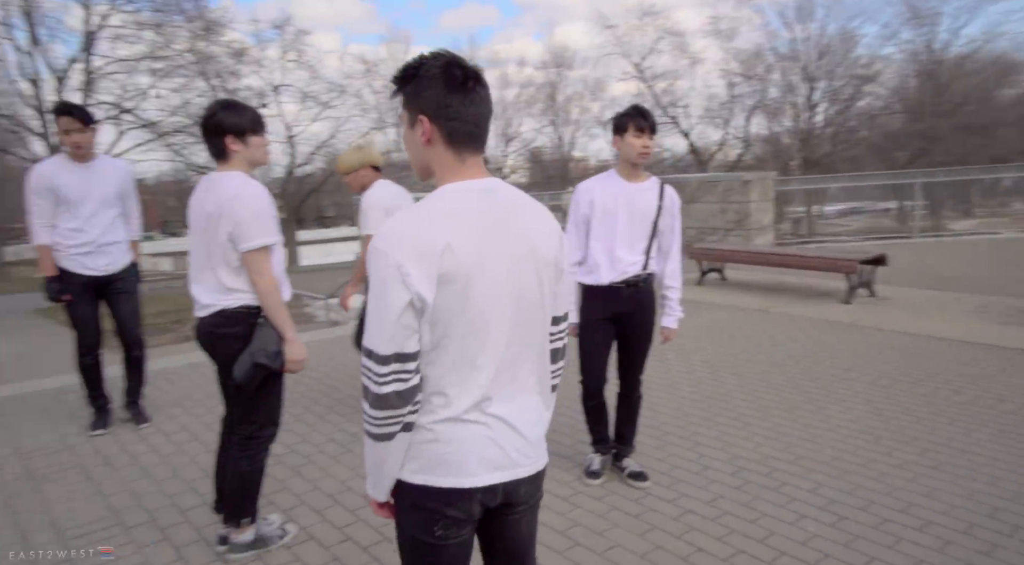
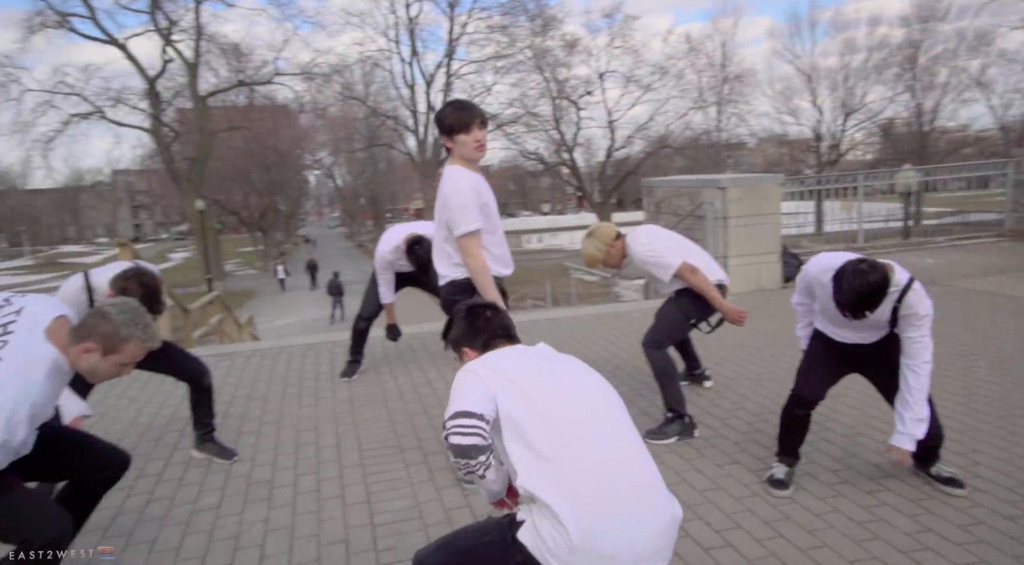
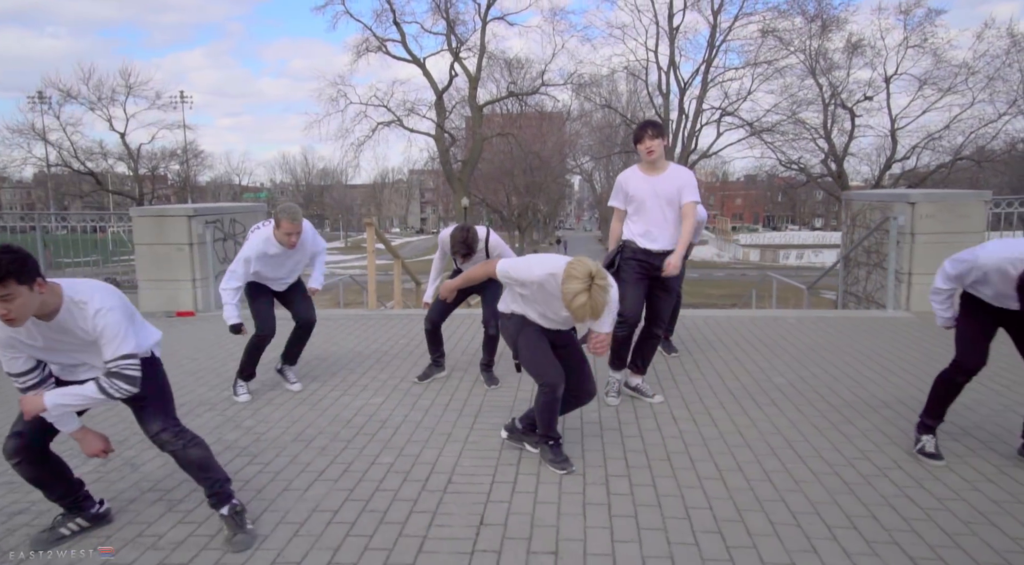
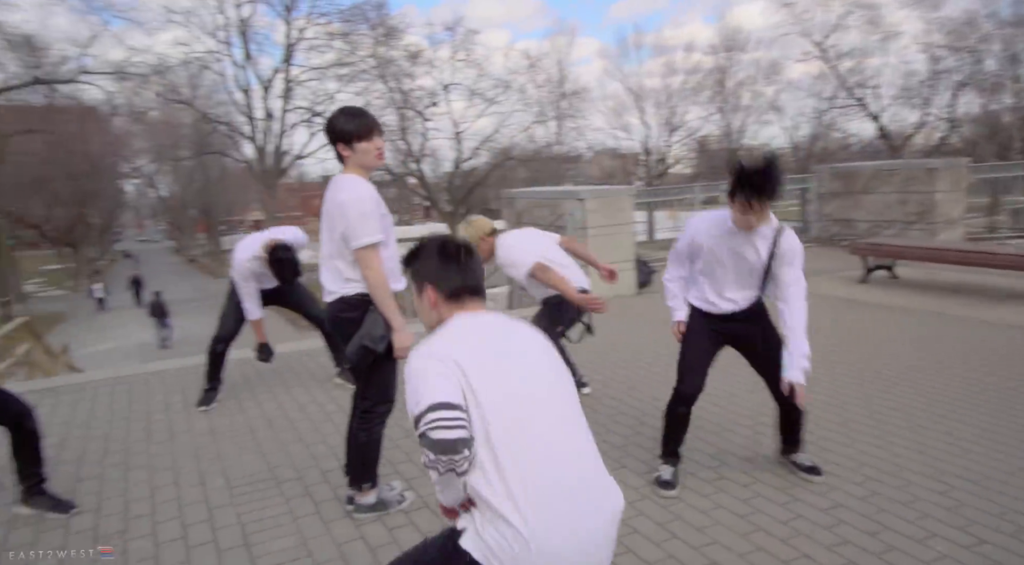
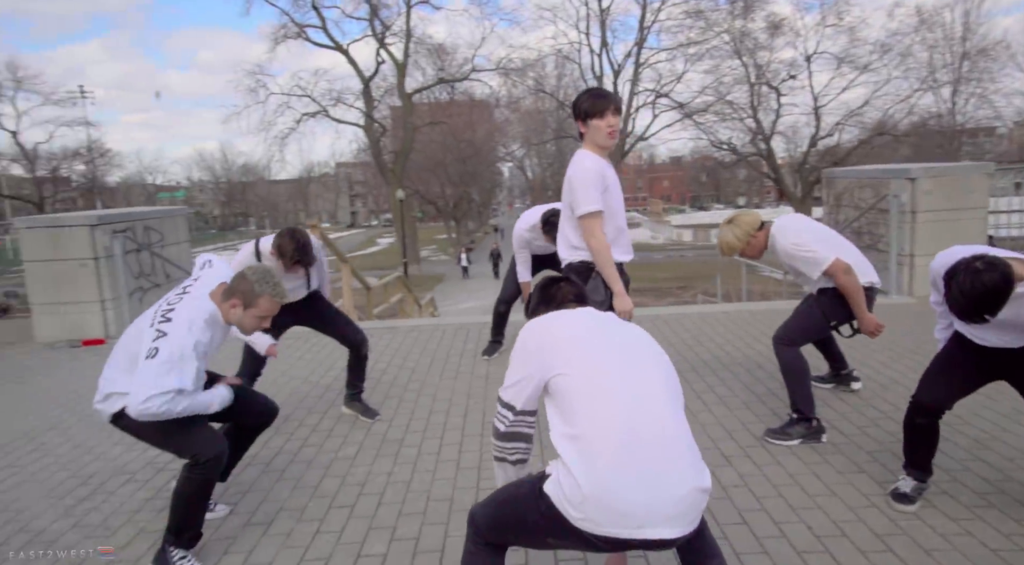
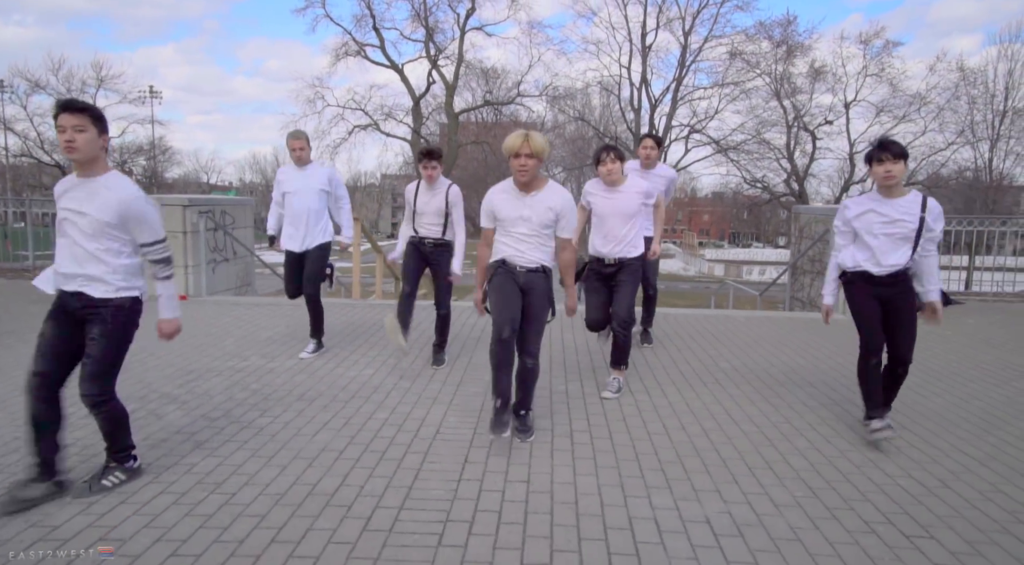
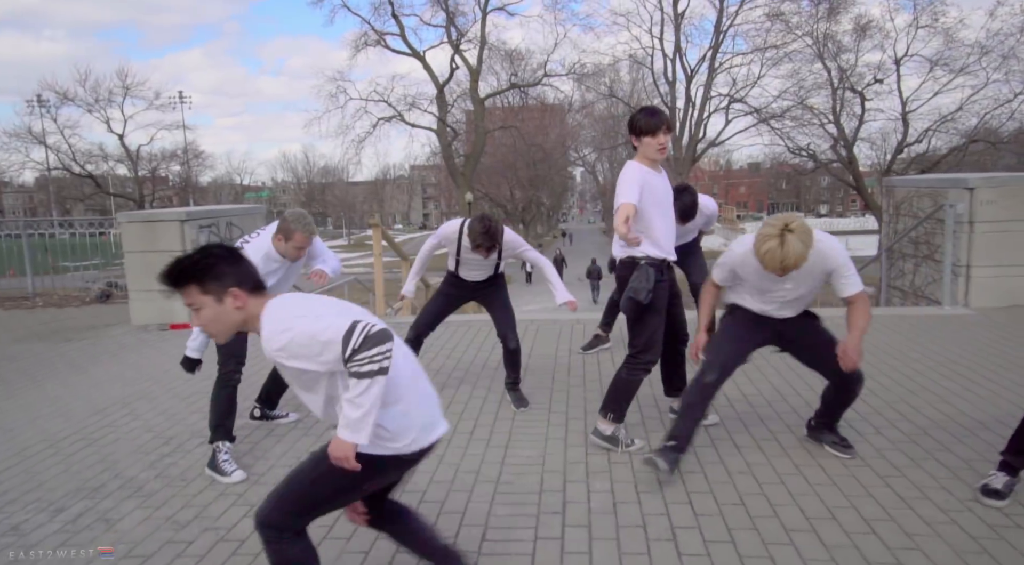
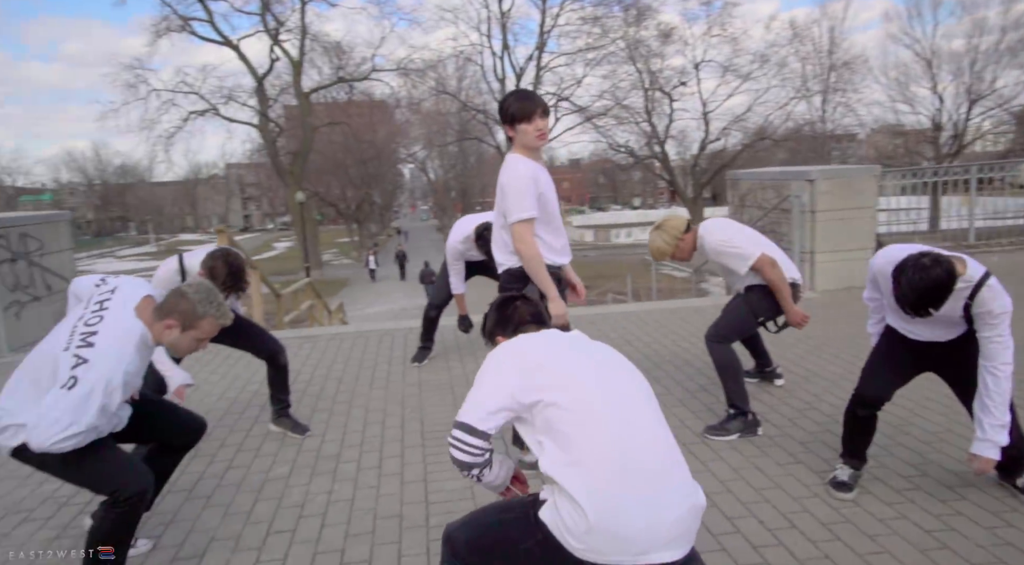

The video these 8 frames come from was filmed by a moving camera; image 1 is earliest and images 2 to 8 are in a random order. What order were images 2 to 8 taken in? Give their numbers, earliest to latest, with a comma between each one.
4, 2, 8, 5, 7, 3, 6
